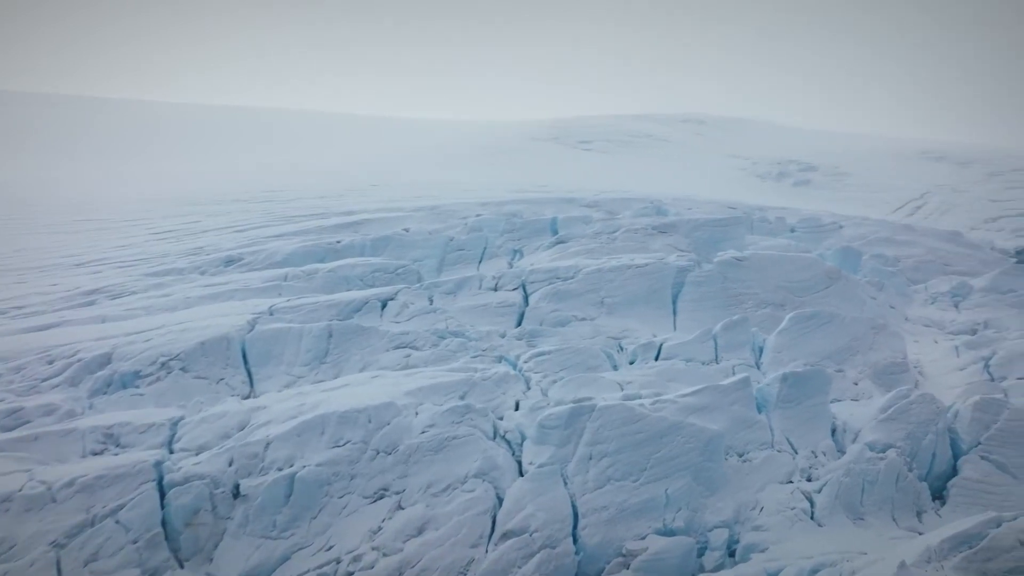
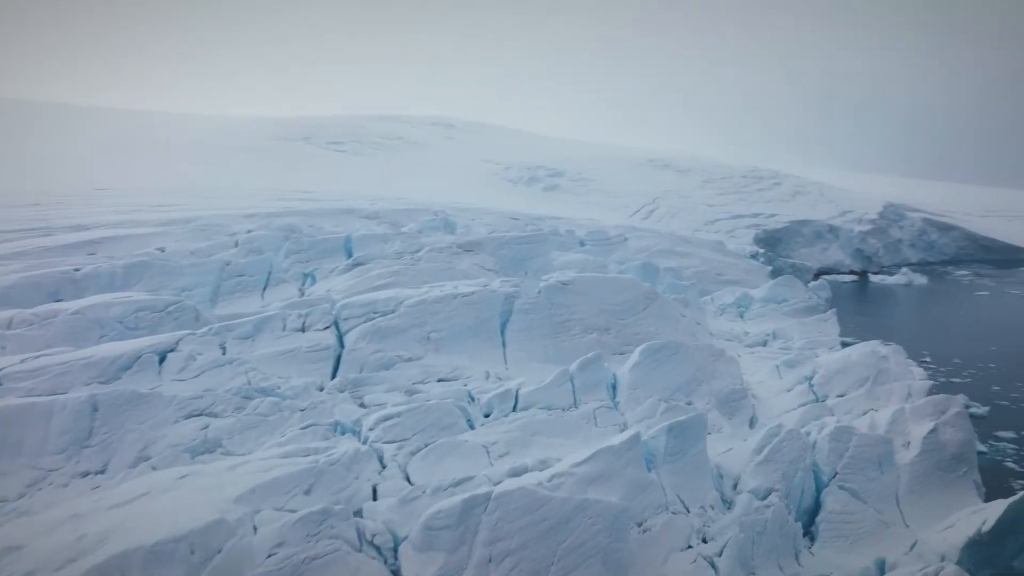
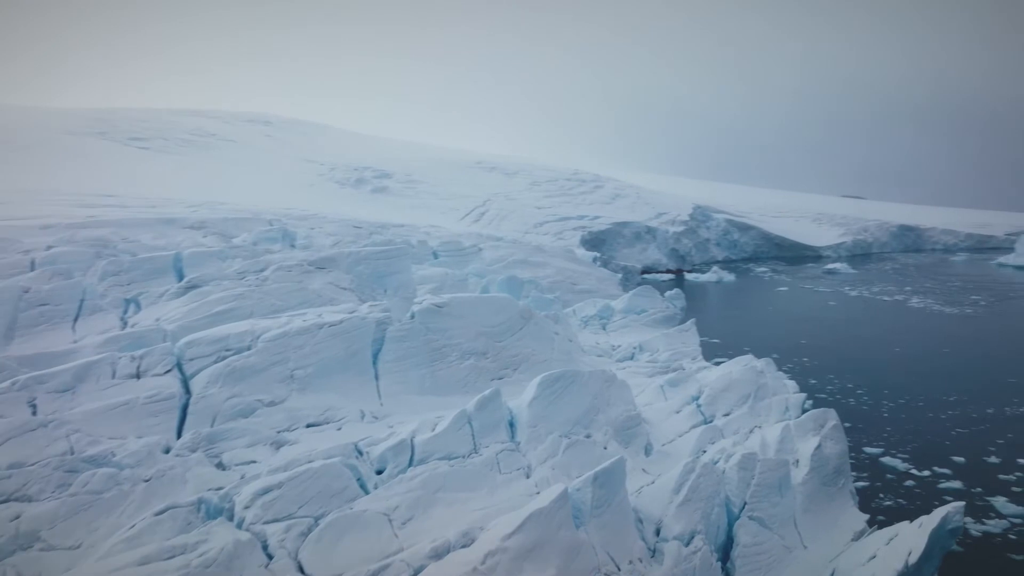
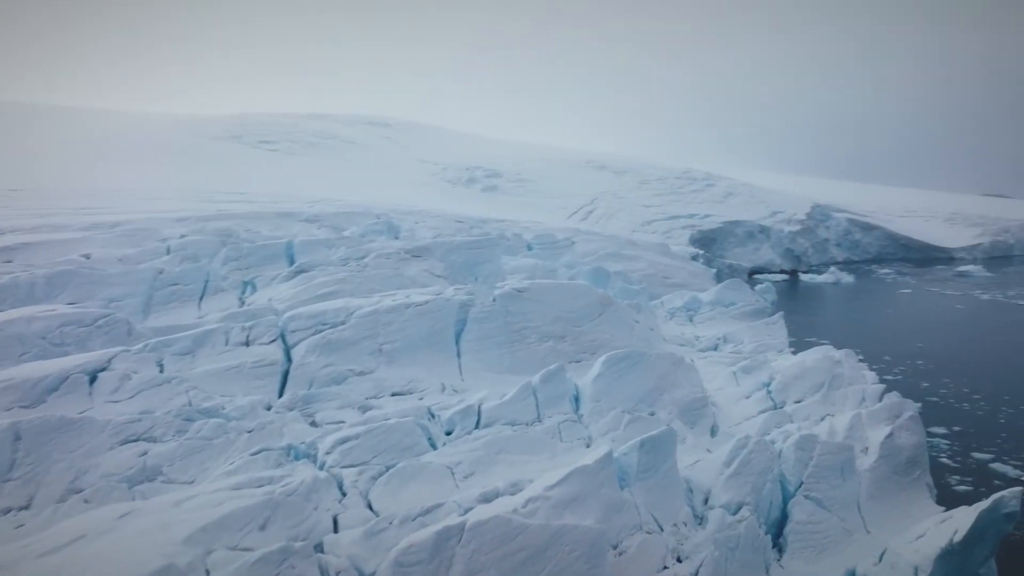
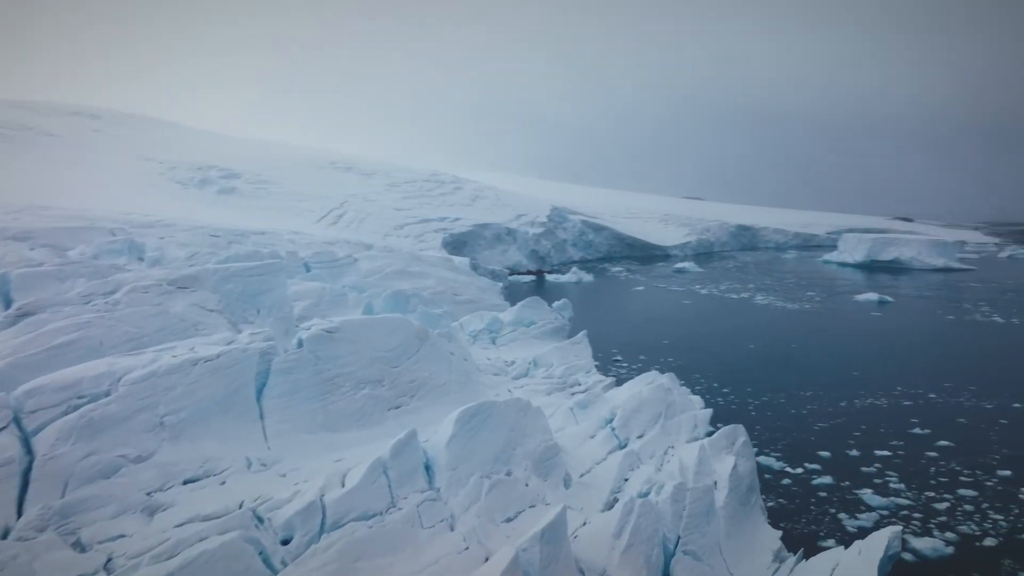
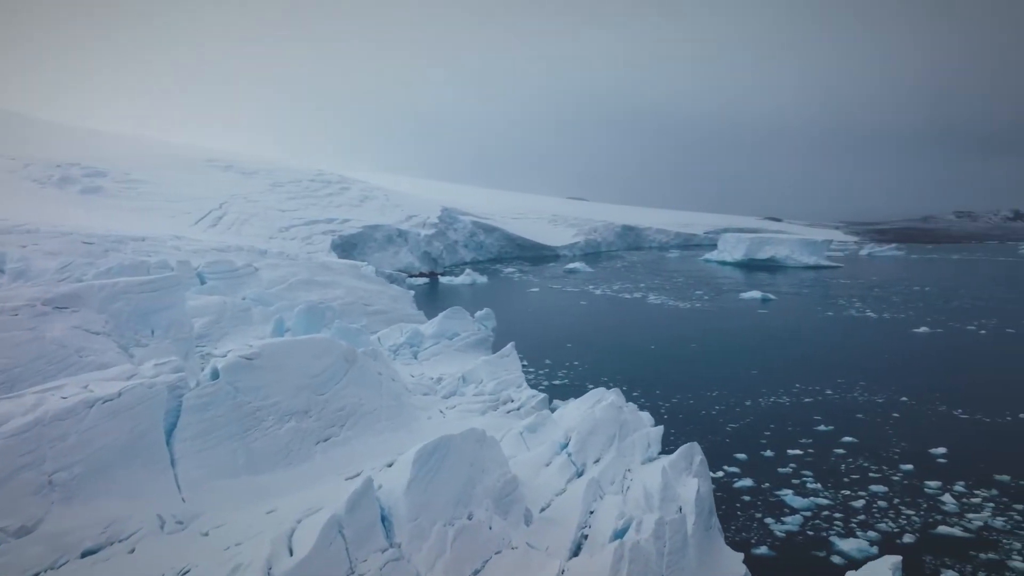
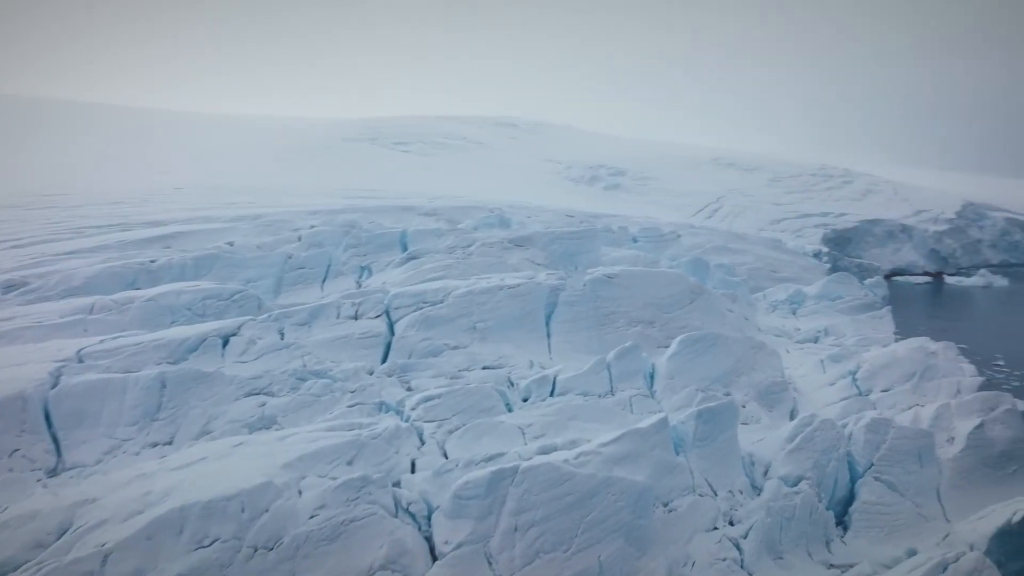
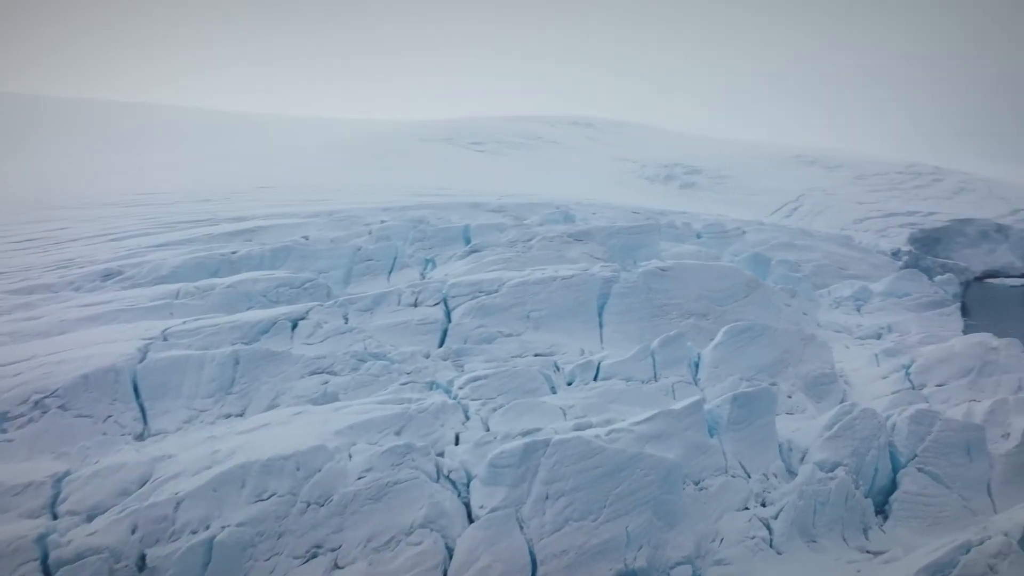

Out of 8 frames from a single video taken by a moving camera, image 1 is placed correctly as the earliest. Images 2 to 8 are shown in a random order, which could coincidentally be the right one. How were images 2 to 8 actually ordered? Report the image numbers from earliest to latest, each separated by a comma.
8, 7, 2, 4, 3, 5, 6
